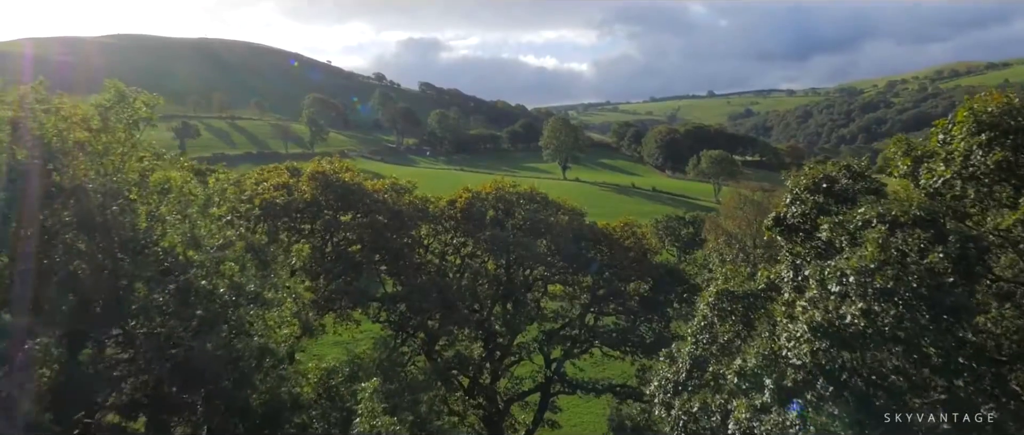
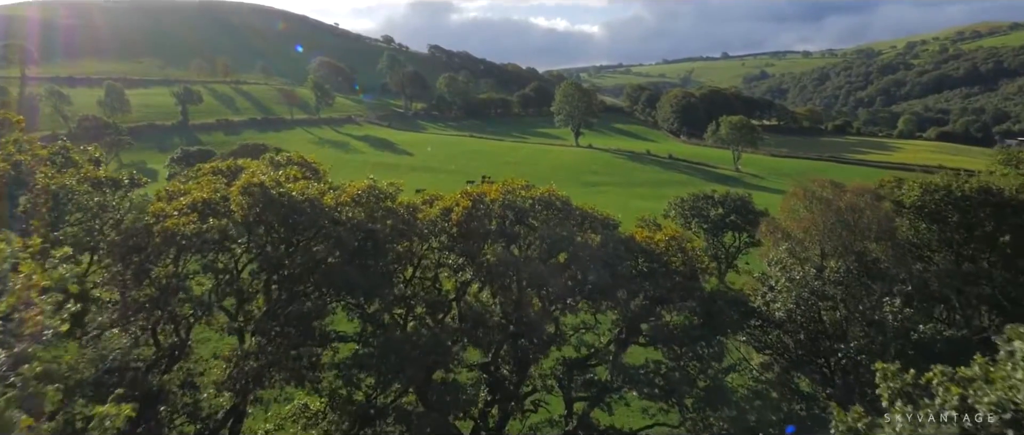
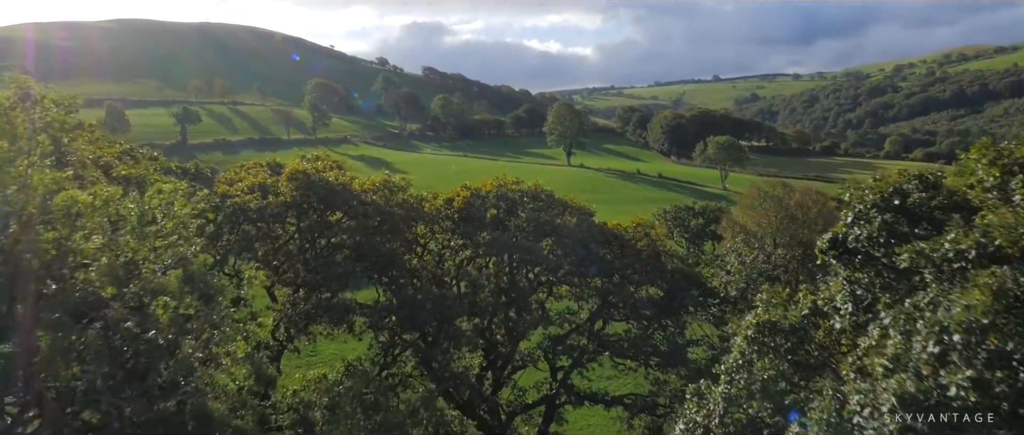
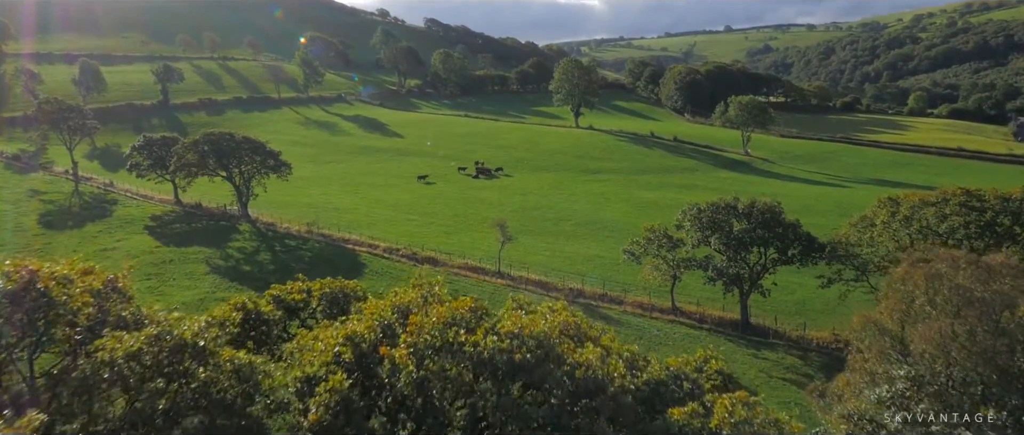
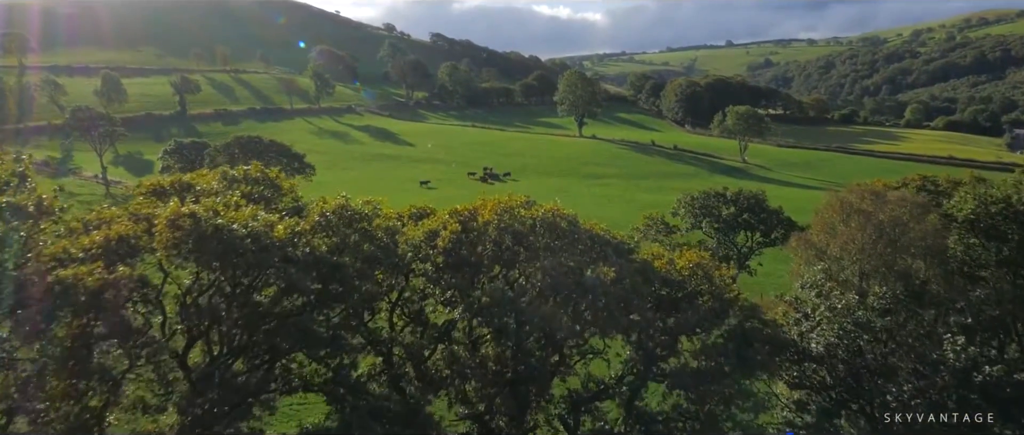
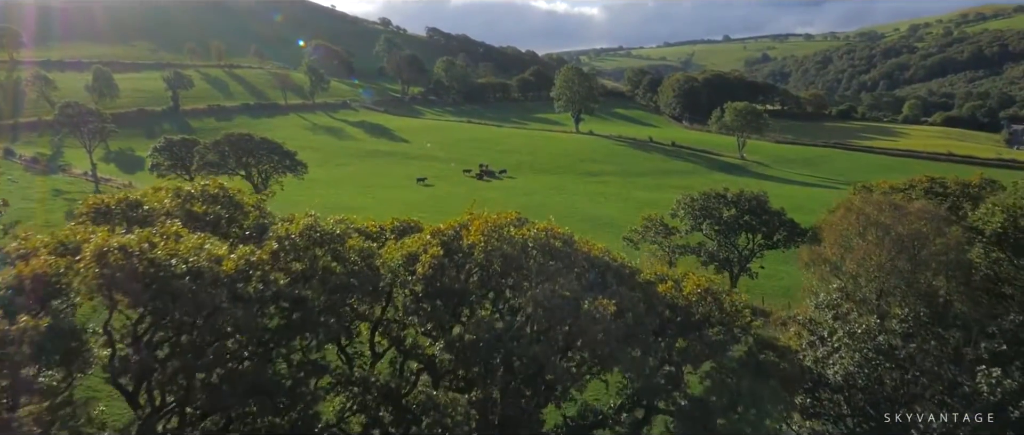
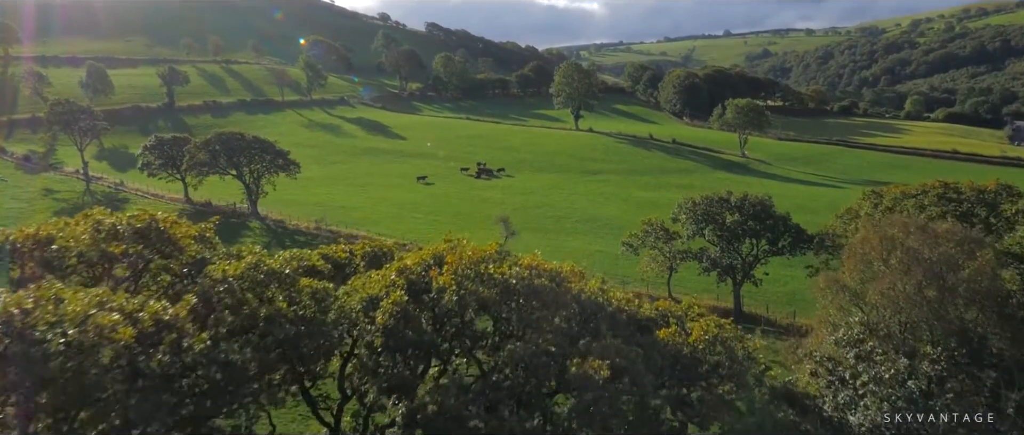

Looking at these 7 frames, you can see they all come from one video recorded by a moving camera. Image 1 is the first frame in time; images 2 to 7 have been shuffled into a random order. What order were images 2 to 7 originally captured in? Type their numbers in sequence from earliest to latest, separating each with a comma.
3, 2, 5, 6, 7, 4
